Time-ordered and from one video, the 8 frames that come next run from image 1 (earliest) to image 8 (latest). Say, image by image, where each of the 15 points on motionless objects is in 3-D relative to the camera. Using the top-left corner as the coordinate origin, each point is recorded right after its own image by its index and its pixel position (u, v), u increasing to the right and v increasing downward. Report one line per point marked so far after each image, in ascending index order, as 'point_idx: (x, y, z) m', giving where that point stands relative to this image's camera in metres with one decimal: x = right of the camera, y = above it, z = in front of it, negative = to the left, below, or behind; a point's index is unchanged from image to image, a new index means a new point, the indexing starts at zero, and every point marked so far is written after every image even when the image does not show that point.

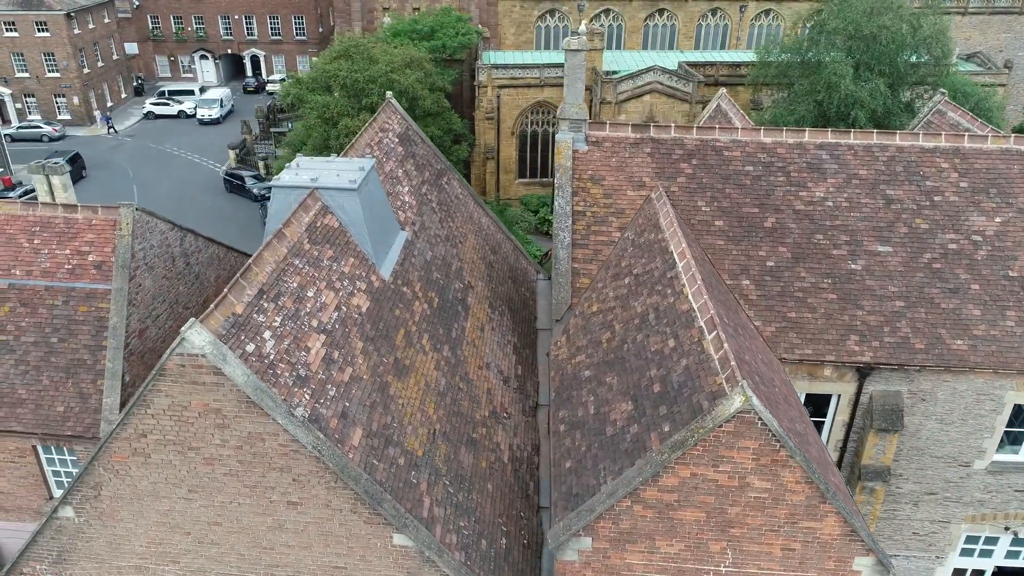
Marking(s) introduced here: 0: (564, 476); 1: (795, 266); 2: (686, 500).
0: (+0.8, -2.7, +10.8) m
1: (+5.5, +0.4, +14.6) m
2: (+2.2, -2.6, +9.4) m
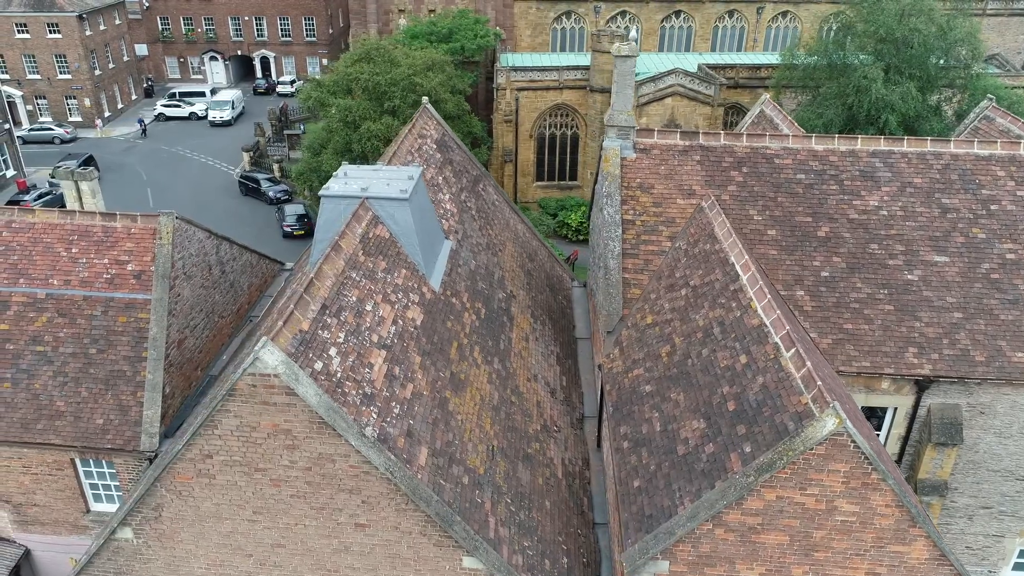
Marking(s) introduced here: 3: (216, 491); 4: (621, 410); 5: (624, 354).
0: (+1.7, -2.9, +10.6) m
1: (+6.4, +0.2, +14.3) m
2: (+3.1, -2.8, +9.1) m
3: (-3.8, -2.6, +9.6) m
4: (+1.8, -2.0, +12.3) m
5: (+2.0, -1.2, +13.4) m
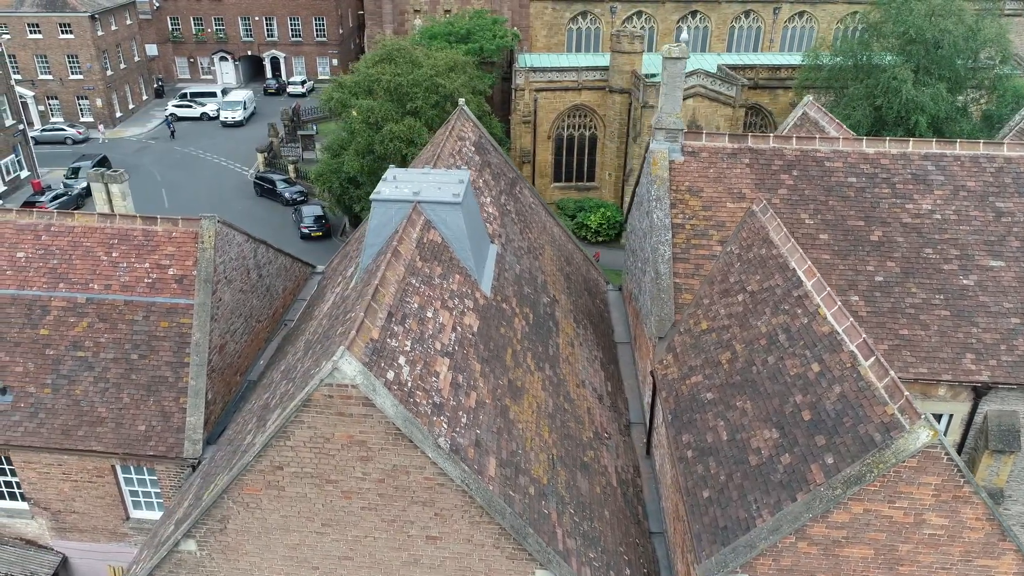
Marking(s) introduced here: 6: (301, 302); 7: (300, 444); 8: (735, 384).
0: (+2.6, -3.0, +10.4) m
1: (+7.4, +0.1, +14.1) m
2: (+4.0, -2.9, +8.9) m
3: (-2.8, -2.7, +9.4) m
4: (+2.7, -2.1, +12.1) m
5: (+2.9, -1.3, +13.2) m
6: (-5.5, -0.3, +19.9) m
7: (-2.5, -1.8, +9.0) m
8: (+3.4, -1.5, +11.6) m
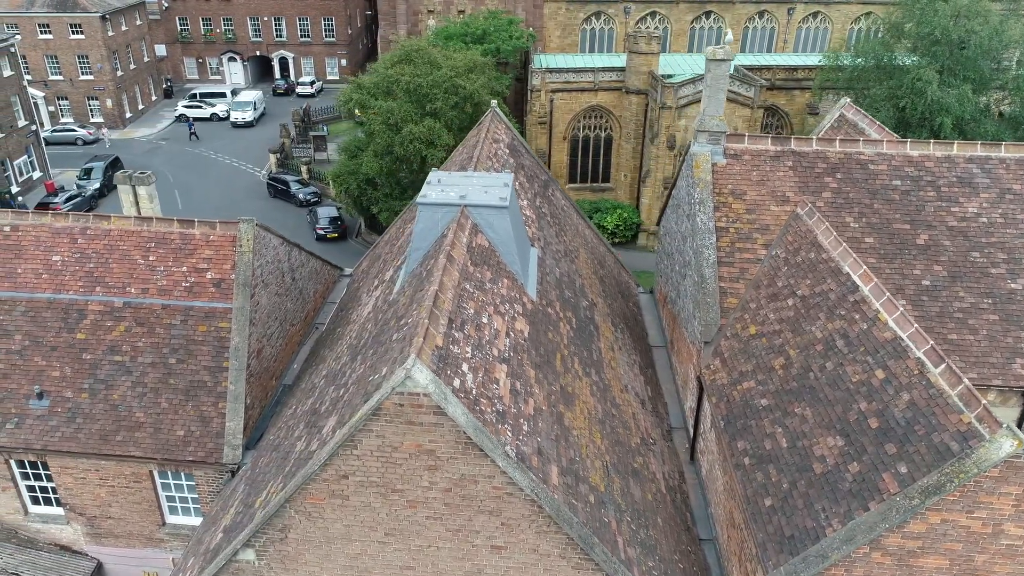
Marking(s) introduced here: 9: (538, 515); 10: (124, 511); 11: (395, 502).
0: (+3.5, -3.1, +10.2) m
1: (+8.2, +0.1, +14.0) m
2: (+4.9, -3.0, +8.8) m
3: (-2.0, -2.8, +9.3) m
4: (+3.5, -2.2, +12.0) m
5: (+3.7, -1.3, +13.1) m
6: (-4.7, -0.4, +19.8) m
7: (-1.7, -1.9, +8.9) m
8: (+4.2, -1.5, +11.5) m
9: (+0.3, -2.7, +9.0) m
10: (-8.0, -4.6, +15.5) m
11: (-1.4, -2.6, +9.2) m
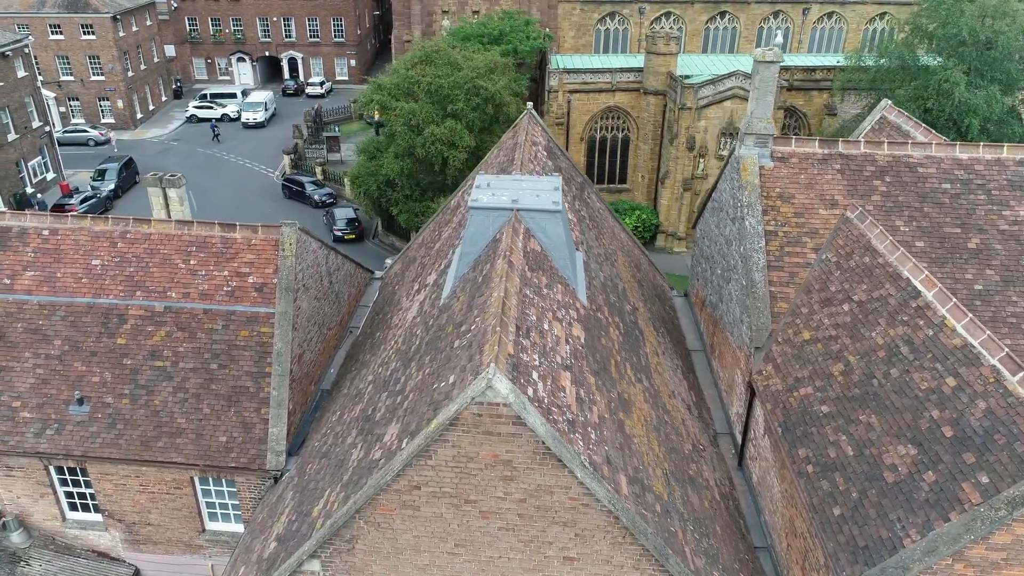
0: (+4.3, -3.2, +10.1) m
1: (+9.1, 0.0, +13.9) m
2: (+5.7, -3.1, +8.6) m
3: (-1.1, -2.8, +9.2) m
4: (+4.4, -2.2, +11.9) m
5: (+4.6, -1.4, +13.0) m
6: (-3.8, -0.5, +19.7) m
7: (-0.8, -2.0, +8.7) m
8: (+5.1, -1.6, +11.4) m
9: (+1.2, -2.8, +8.9) m
10: (-7.1, -4.7, +15.4) m
11: (-0.5, -2.7, +9.0) m
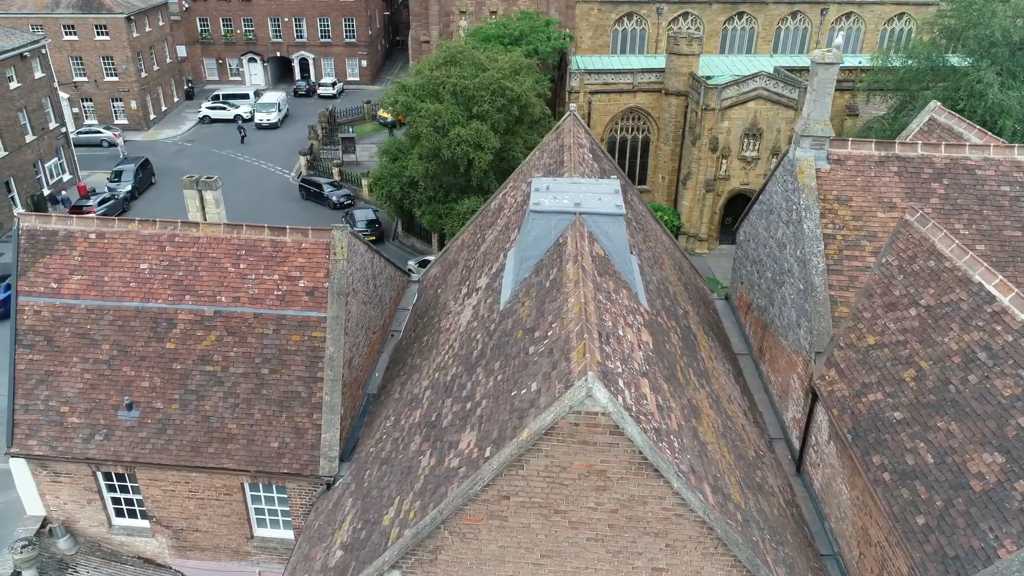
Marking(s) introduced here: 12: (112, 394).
0: (+5.4, -3.2, +9.9) m
1: (+10.1, -0.1, +13.7) m
2: (+6.8, -3.2, +8.5) m
3: (-0.1, -2.9, +9.0) m
4: (+5.5, -2.3, +11.7) m
5: (+5.7, -1.5, +12.8) m
6: (-2.8, -0.6, +19.5) m
7: (+0.2, -2.1, +8.6) m
8: (+6.2, -1.7, +11.2) m
9: (+2.3, -2.9, +8.7) m
10: (-6.0, -4.8, +15.2) m
11: (+0.5, -2.8, +8.9) m
12: (-7.8, -2.1, +14.7) m
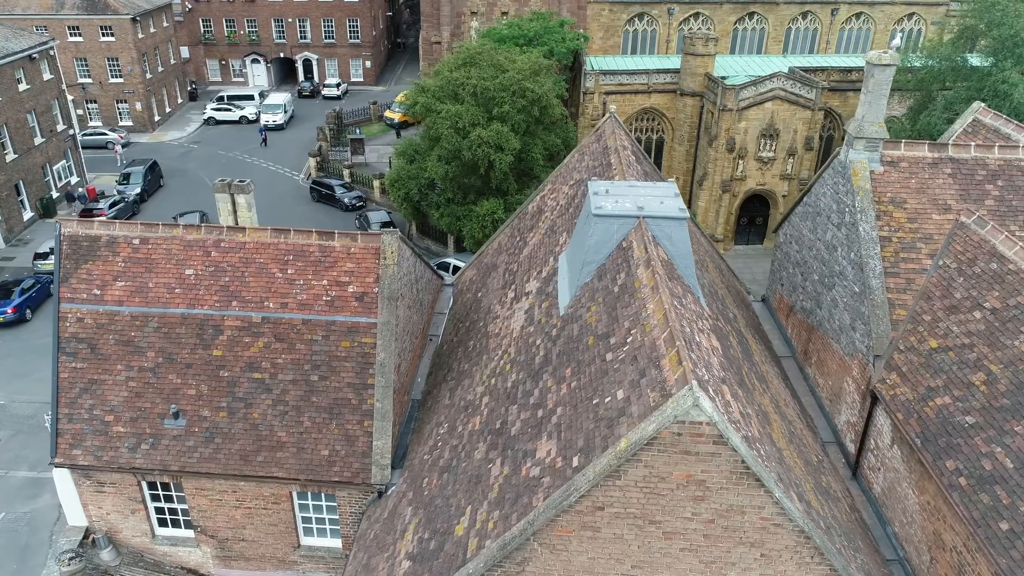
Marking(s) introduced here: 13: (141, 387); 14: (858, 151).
0: (+6.5, -3.3, +9.8) m
1: (+11.1, -0.1, +13.7) m
2: (+7.9, -3.2, +8.4) m
3: (+1.0, -3.0, +8.8) m
4: (+6.5, -2.4, +11.6) m
5: (+6.7, -1.6, +12.7) m
6: (-1.8, -0.7, +19.3) m
7: (+1.3, -2.2, +8.4) m
8: (+7.2, -1.8, +11.1) m
9: (+3.3, -2.9, +8.6) m
10: (-5.0, -4.9, +15.0) m
11: (+1.6, -2.8, +8.7) m
12: (-6.7, -2.2, +14.4) m
13: (-7.1, -1.9, +14.5) m
14: (+6.7, +2.7, +14.7) m
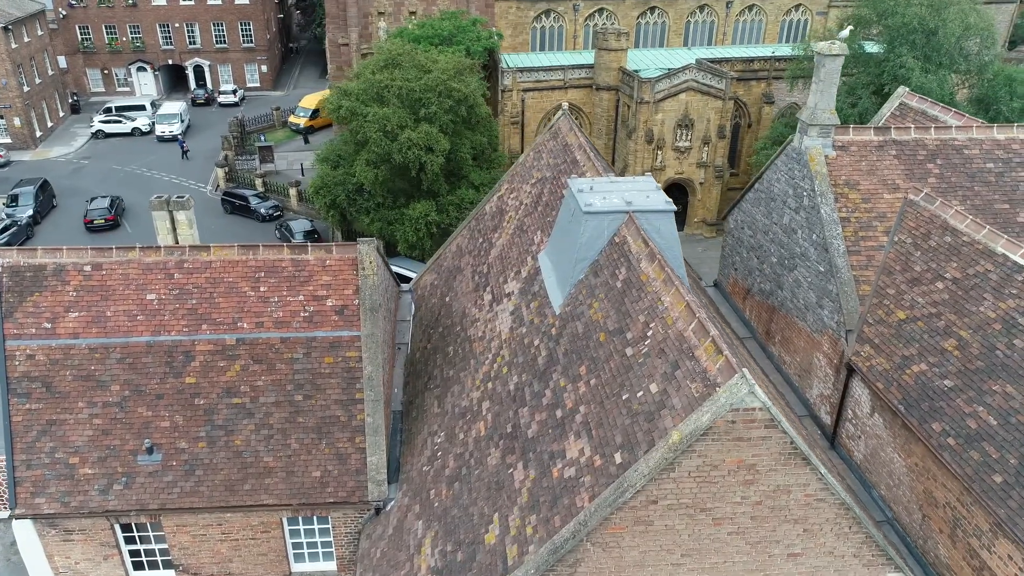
0: (+6.9, -2.9, +10.7) m
1: (+10.8, +0.6, +15.0) m
2: (+8.5, -2.7, +9.4) m
3: (+1.6, -3.0, +9.0) m
4: (+6.7, -2.0, +12.4) m
5: (+6.7, -1.1, +13.5) m
6: (-2.7, -0.9, +18.9) m
7: (+1.9, -2.1, +8.6) m
8: (+7.4, -1.3, +12.0) m
9: (+4.0, -2.7, +9.0) m
10: (-5.0, -5.2, +14.3) m
11: (+2.2, -2.8, +8.9) m
12: (-6.8, -2.7, +13.5) m
13: (-7.2, -2.4, +13.5) m
14: (+6.1, +3.1, +15.5) m
